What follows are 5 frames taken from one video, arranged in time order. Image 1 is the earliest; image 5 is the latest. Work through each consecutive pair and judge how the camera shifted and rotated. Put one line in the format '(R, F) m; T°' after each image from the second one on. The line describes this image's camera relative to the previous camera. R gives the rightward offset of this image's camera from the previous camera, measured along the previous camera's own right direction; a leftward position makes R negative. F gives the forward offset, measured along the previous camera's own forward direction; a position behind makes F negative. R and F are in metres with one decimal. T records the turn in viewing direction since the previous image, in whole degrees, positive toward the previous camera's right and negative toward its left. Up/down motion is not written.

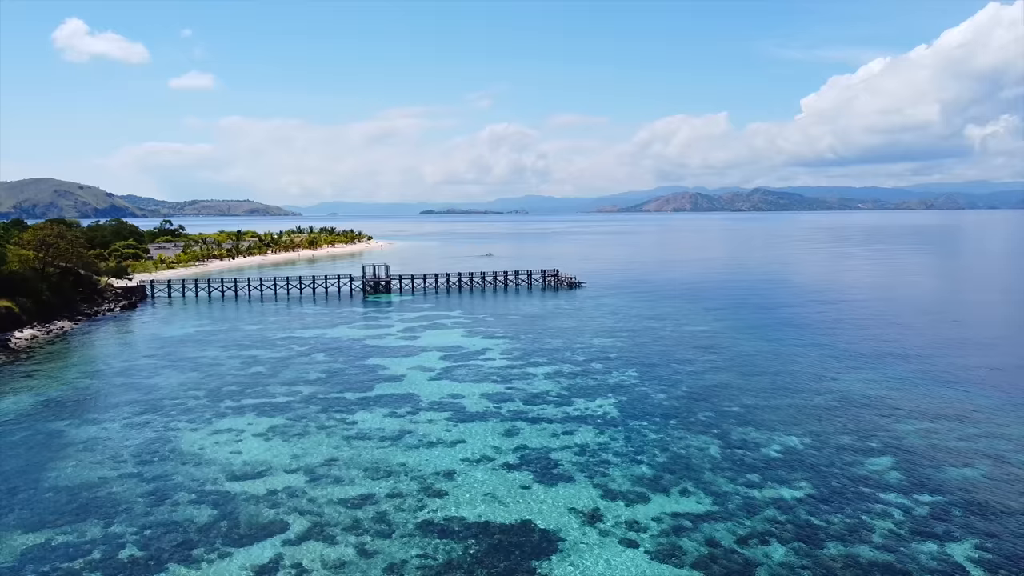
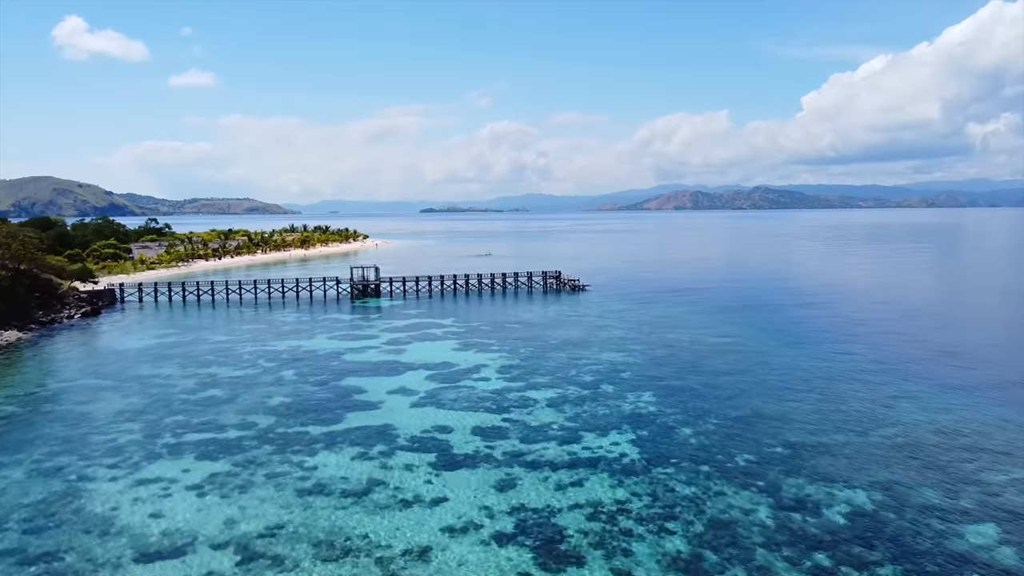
(+0.1, +6.5) m; 0°
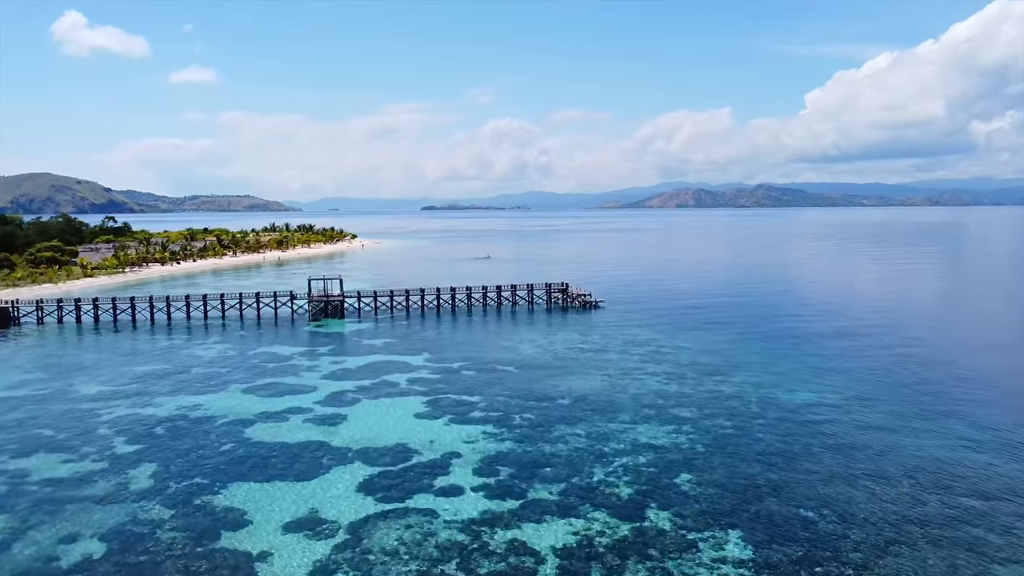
(+0.4, +16.8) m; 0°
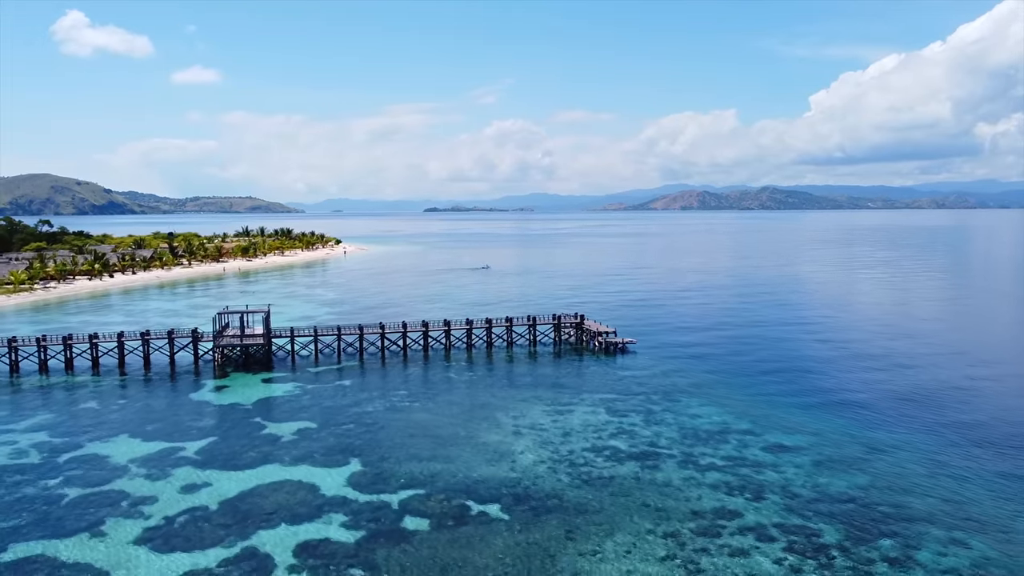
(+0.5, +20.6) m; 0°
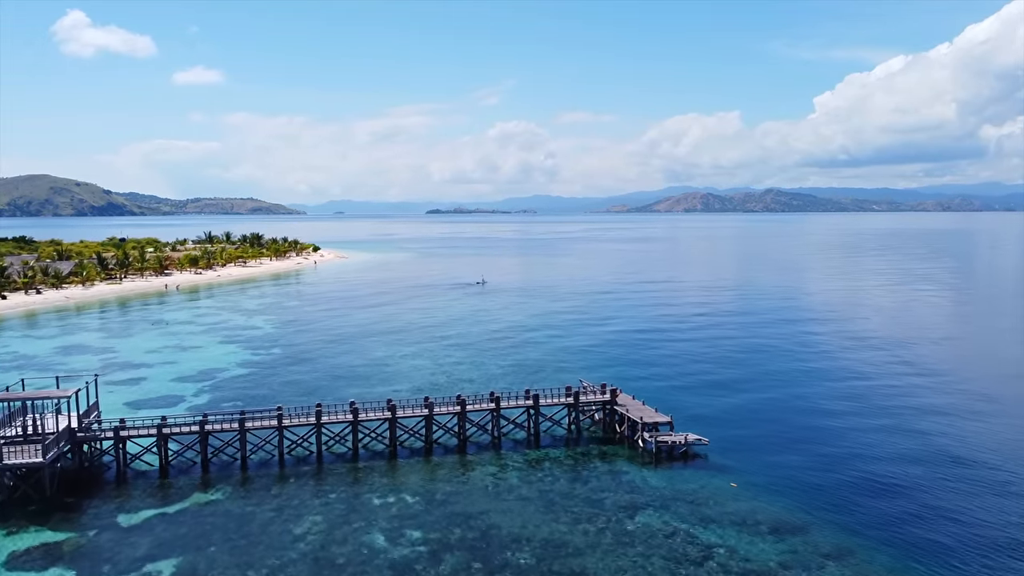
(+0.5, +21.9) m; 0°
